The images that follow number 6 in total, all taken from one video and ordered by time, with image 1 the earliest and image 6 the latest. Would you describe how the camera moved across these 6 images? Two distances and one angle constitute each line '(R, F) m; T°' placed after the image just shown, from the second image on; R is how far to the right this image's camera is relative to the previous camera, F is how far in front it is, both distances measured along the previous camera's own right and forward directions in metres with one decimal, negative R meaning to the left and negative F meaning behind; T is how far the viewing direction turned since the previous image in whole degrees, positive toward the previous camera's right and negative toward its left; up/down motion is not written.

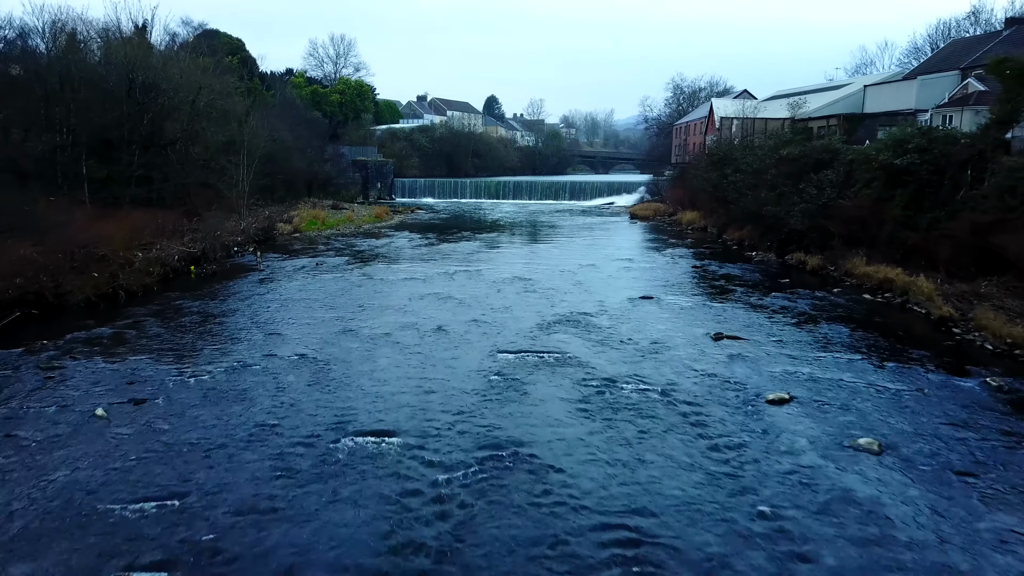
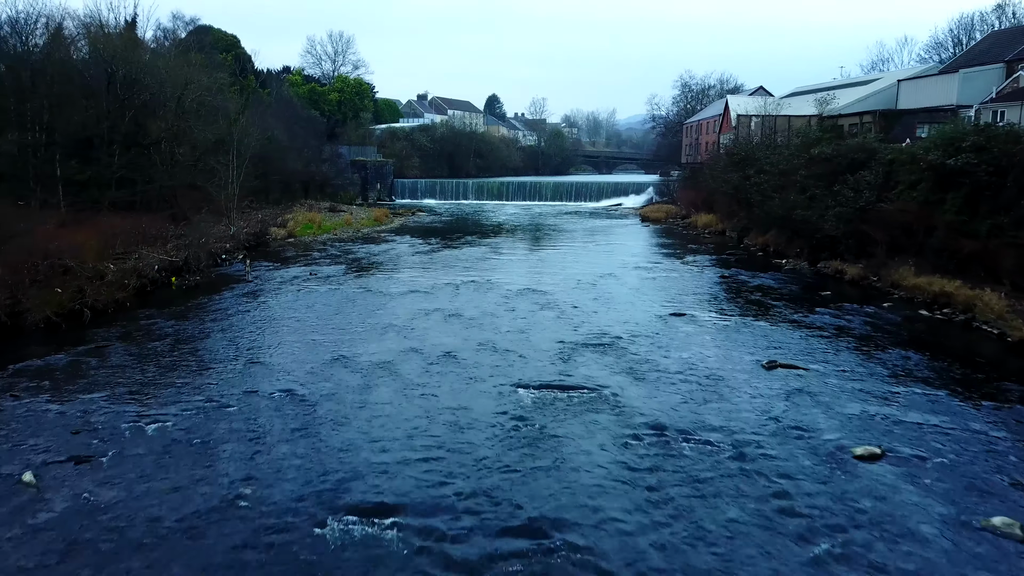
(-0.2, +1.8) m; 0°
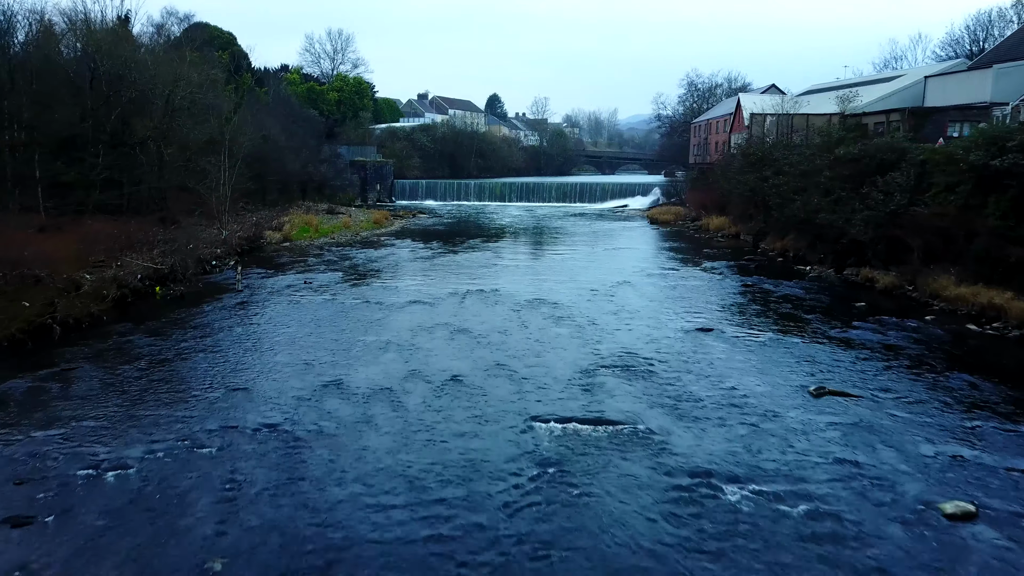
(-0.2, +1.2) m; 0°
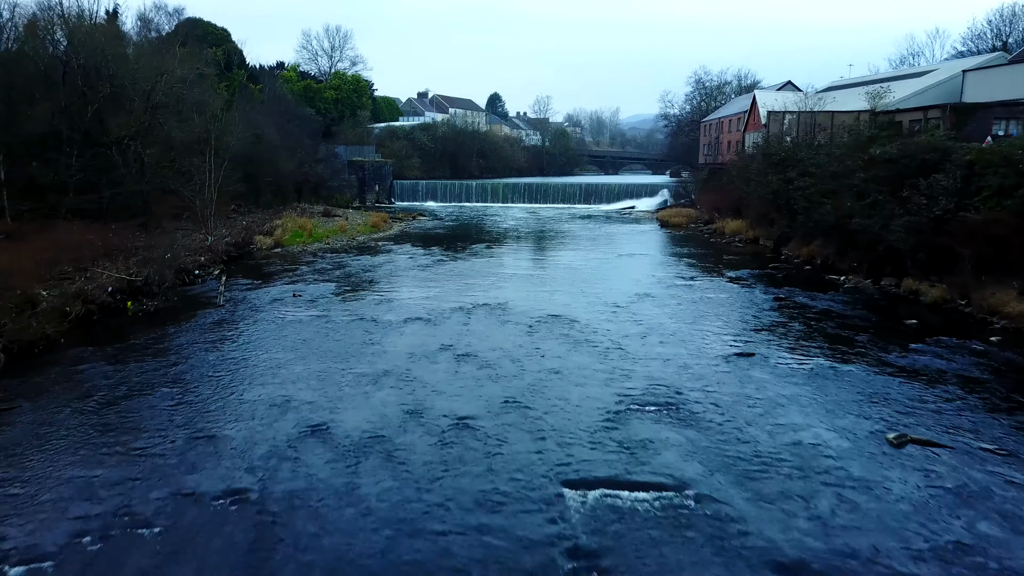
(-0.2, +1.6) m; 0°
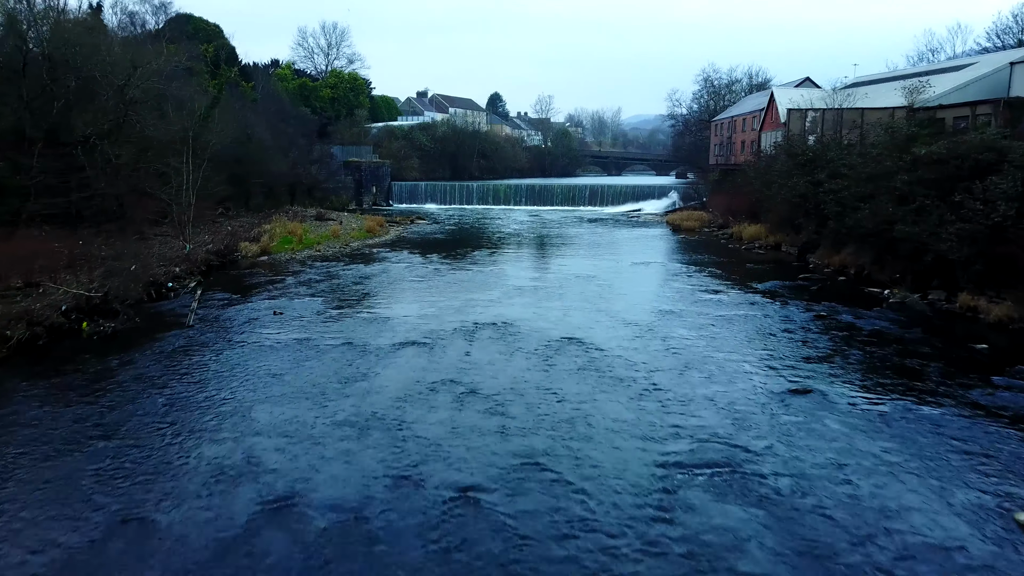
(-0.1, +1.9) m; 0°
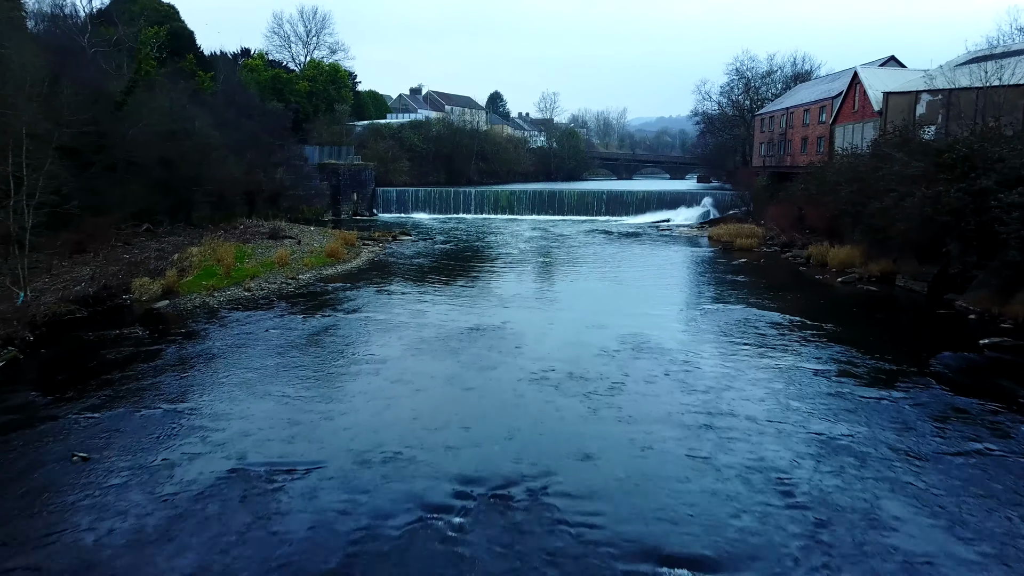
(-0.2, +7.3) m; 0°
